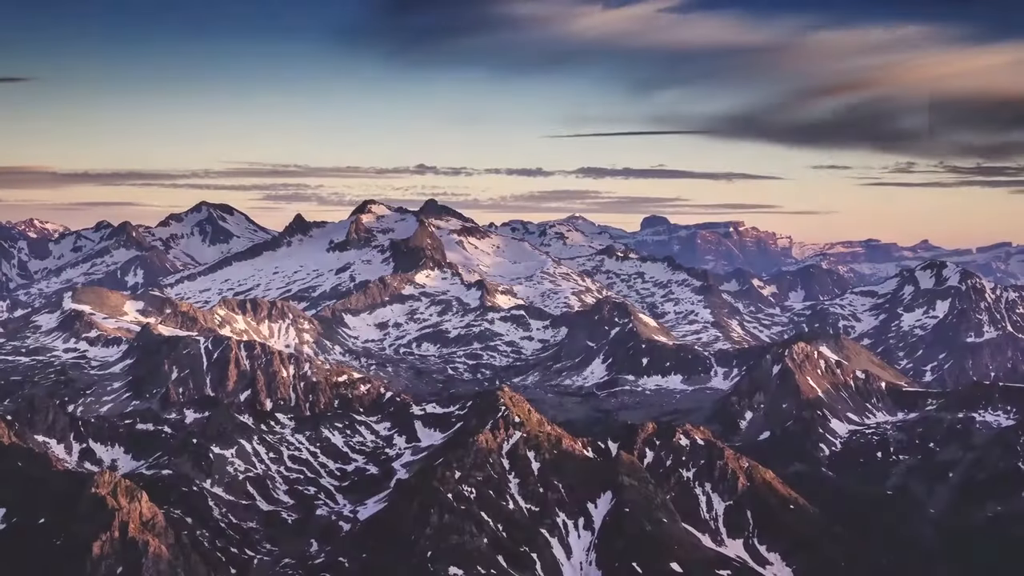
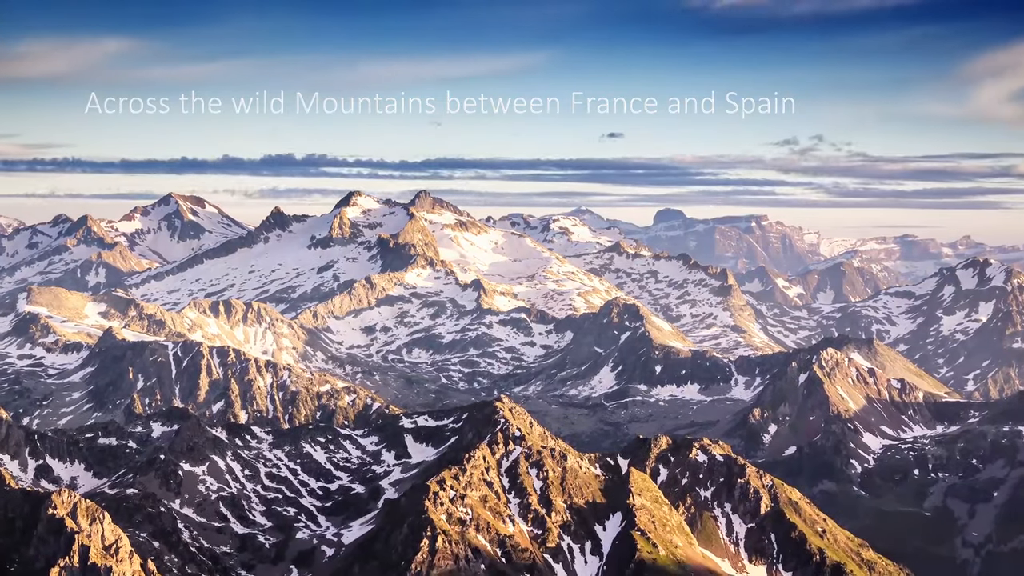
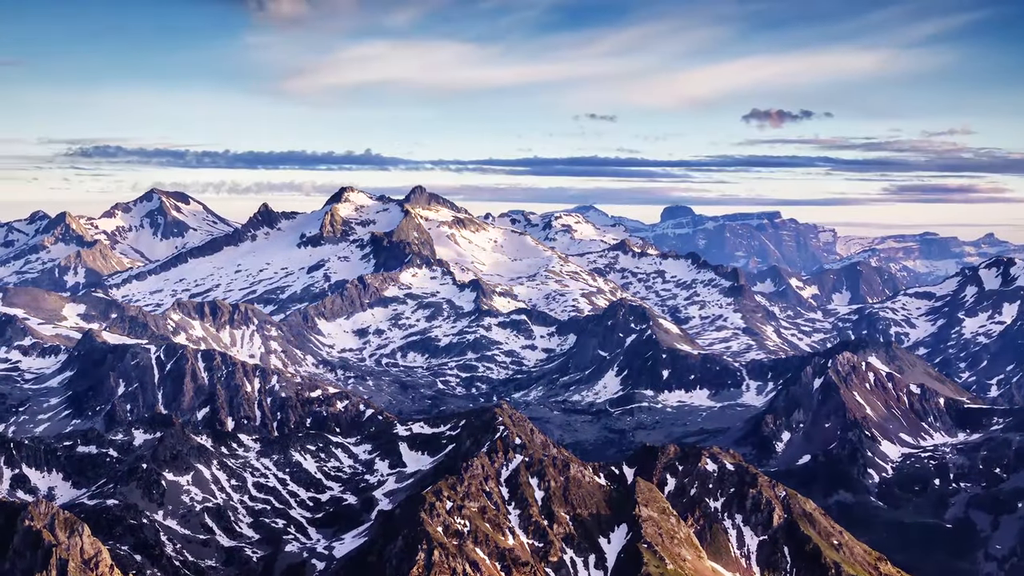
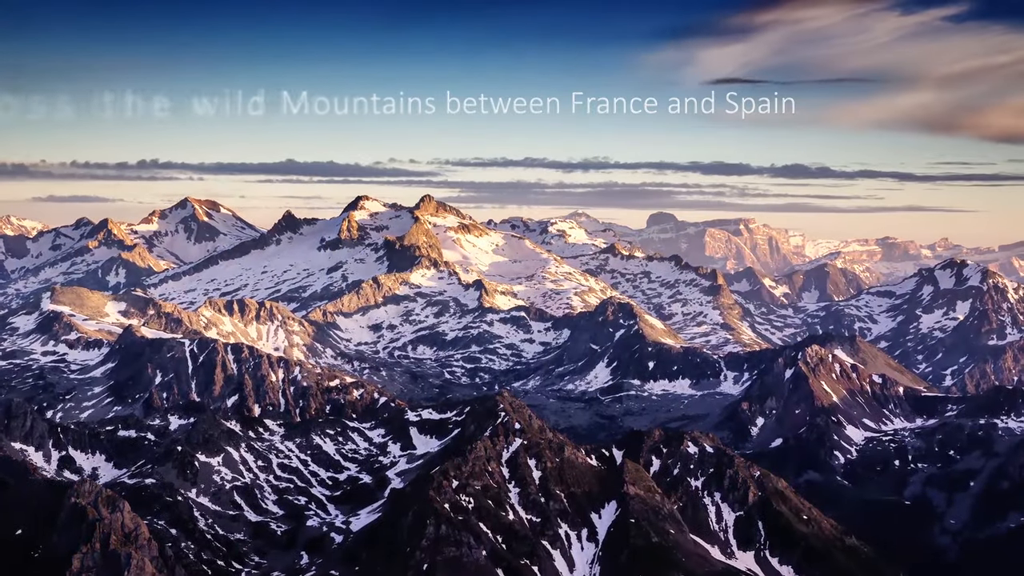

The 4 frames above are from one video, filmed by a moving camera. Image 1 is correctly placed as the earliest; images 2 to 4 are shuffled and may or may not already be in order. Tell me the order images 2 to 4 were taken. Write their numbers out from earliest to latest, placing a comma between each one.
4, 2, 3
